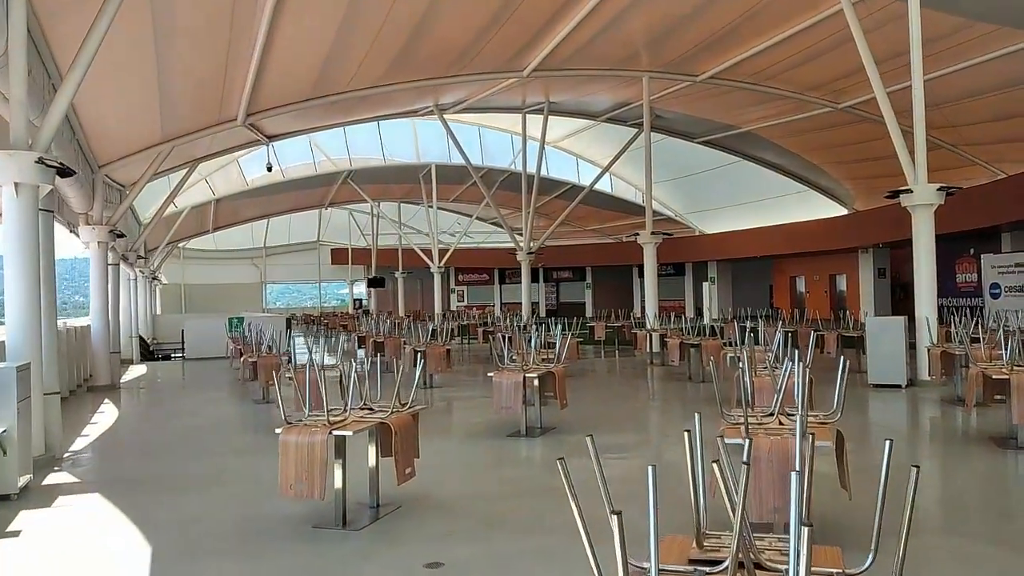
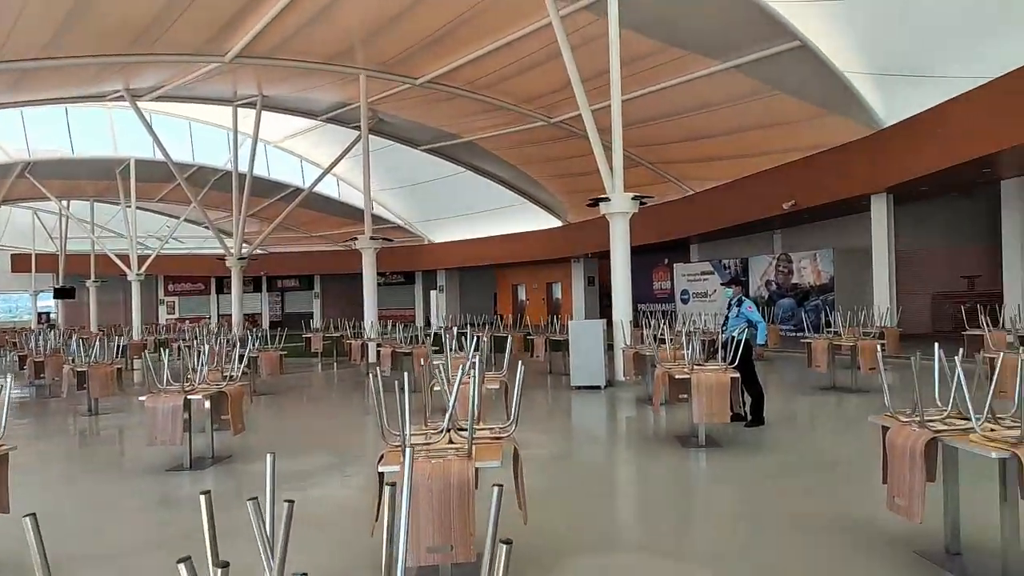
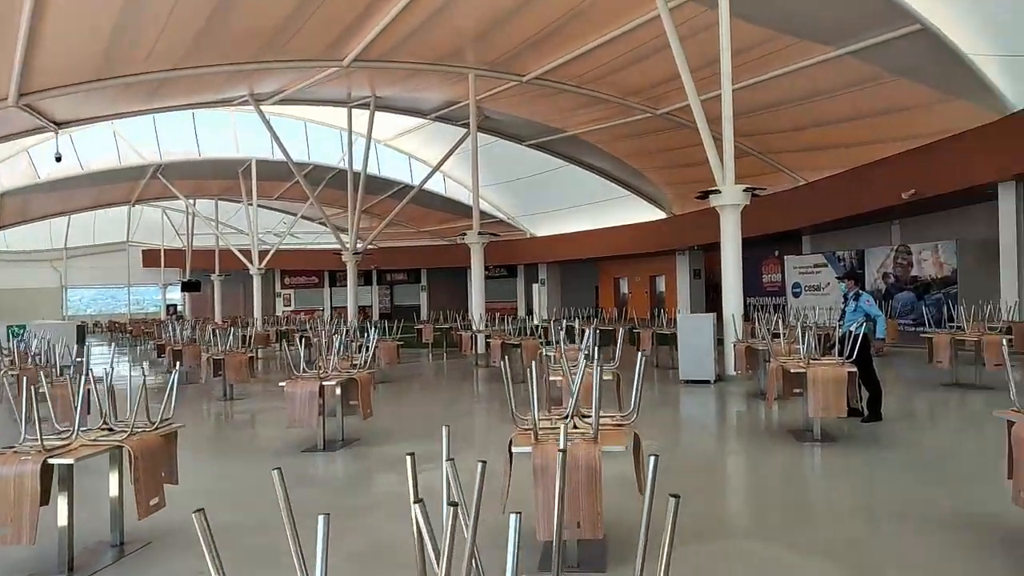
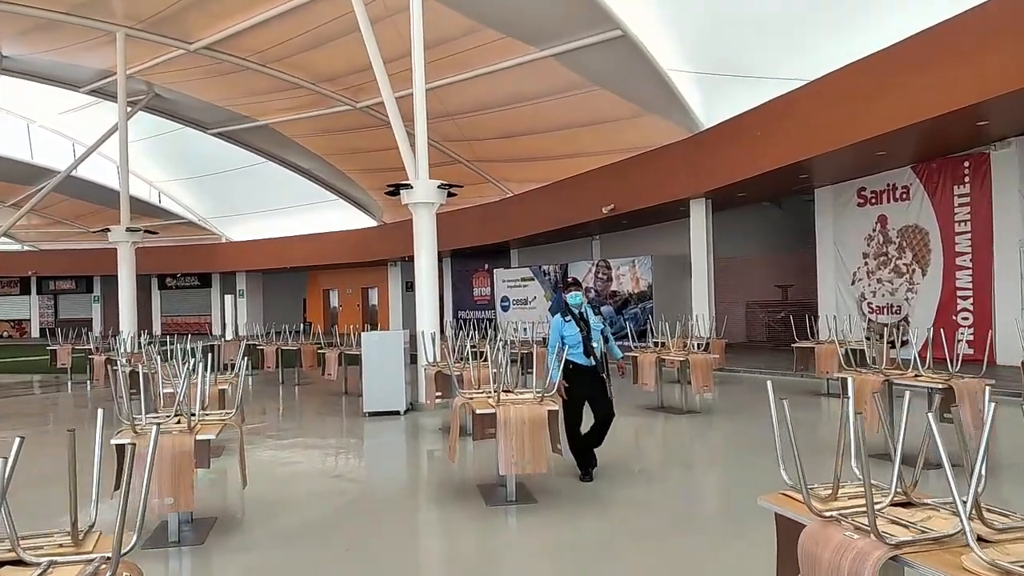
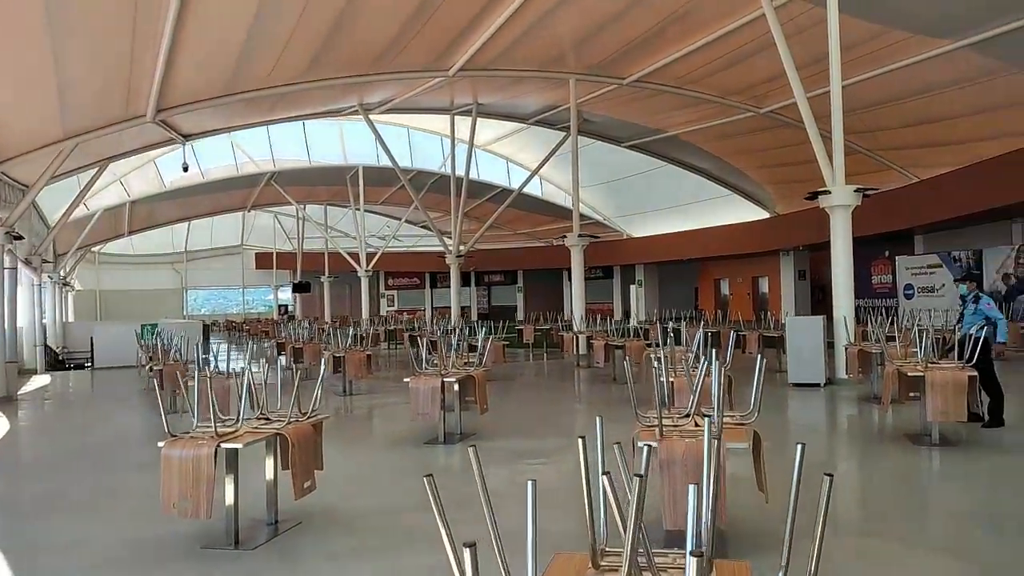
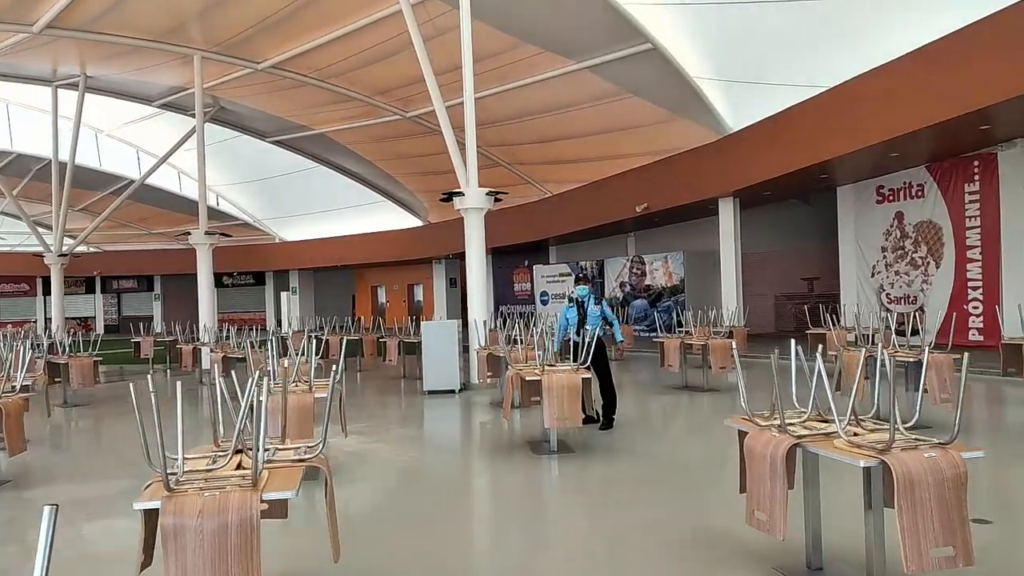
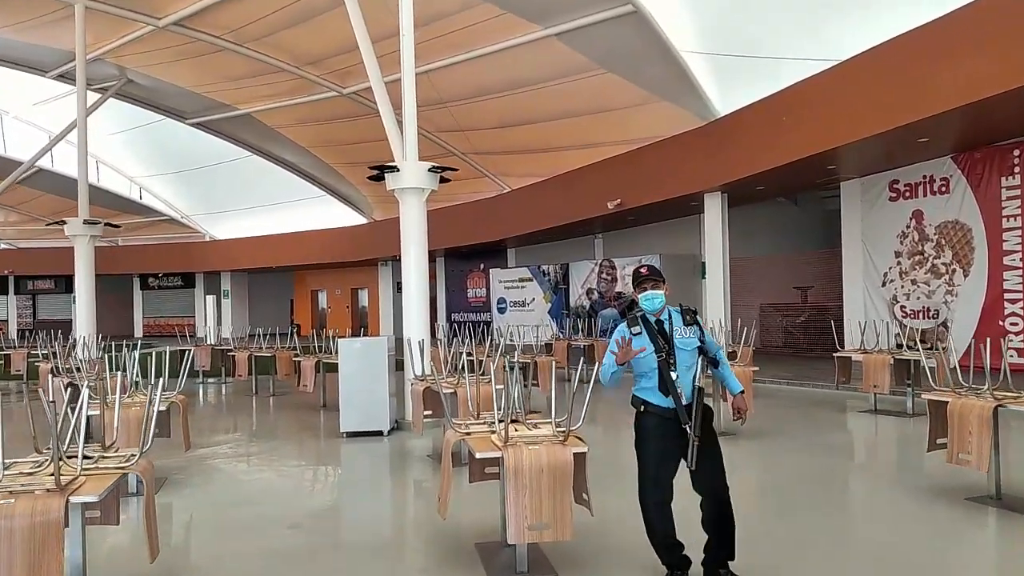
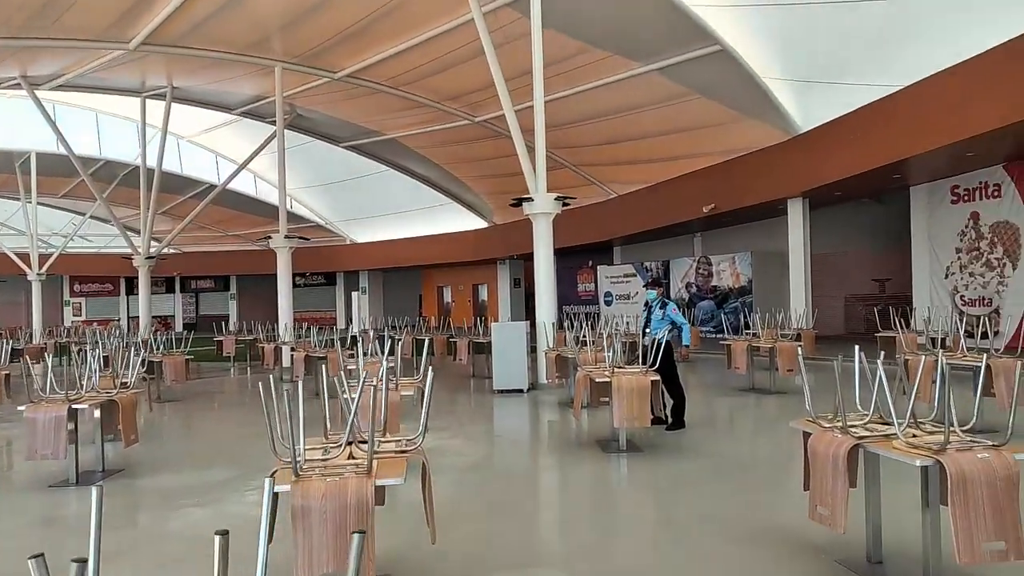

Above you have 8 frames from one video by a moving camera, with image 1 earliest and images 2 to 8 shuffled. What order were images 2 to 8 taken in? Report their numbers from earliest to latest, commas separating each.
5, 3, 2, 8, 6, 4, 7
